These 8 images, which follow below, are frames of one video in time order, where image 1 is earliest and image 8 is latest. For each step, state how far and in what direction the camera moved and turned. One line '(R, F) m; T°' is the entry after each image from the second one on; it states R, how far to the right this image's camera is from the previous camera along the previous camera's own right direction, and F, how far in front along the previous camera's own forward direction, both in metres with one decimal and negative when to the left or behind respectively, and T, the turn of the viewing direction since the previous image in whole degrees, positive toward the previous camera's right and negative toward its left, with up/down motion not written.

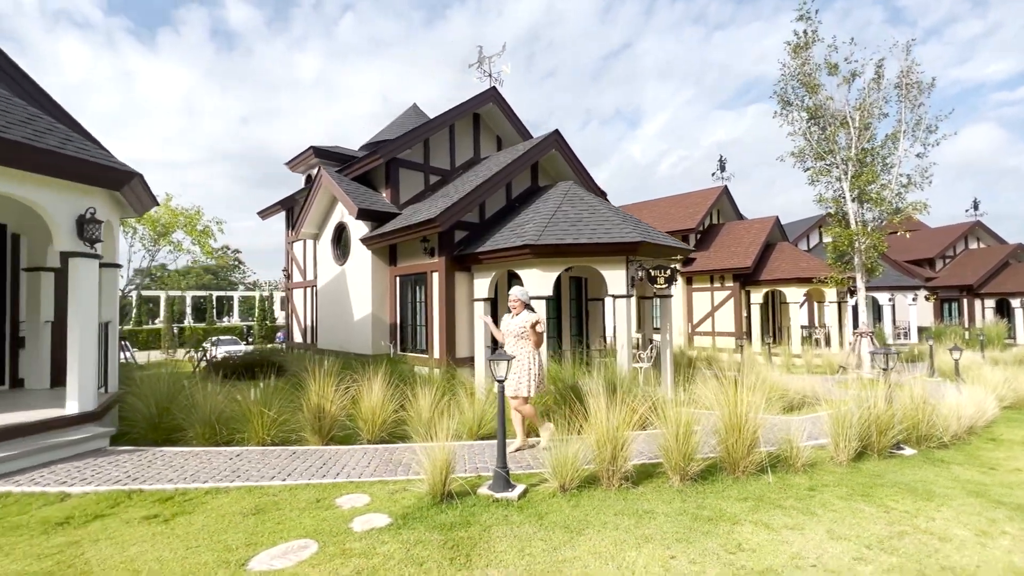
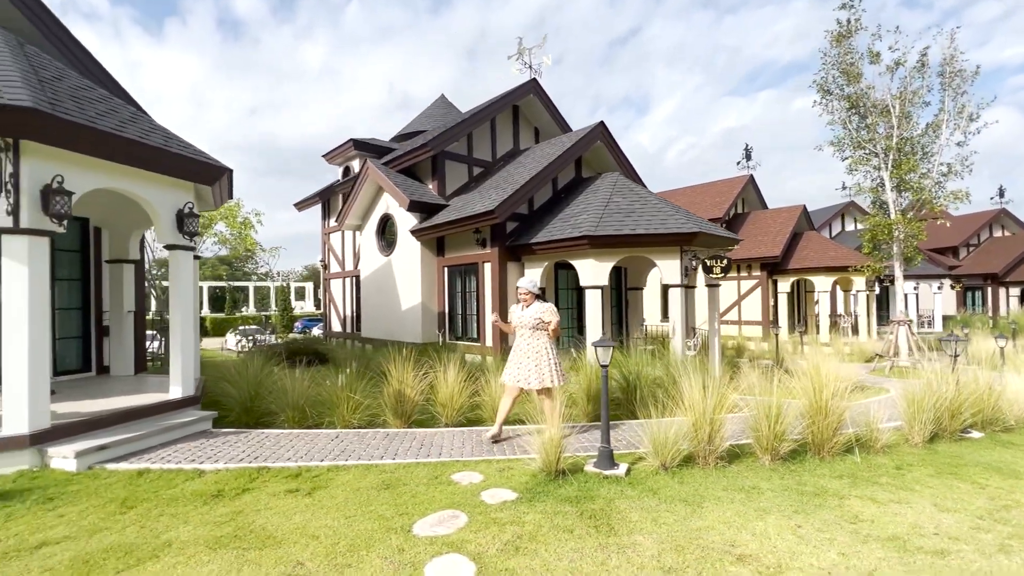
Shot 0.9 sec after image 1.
(-1.0, -0.3) m; -1°
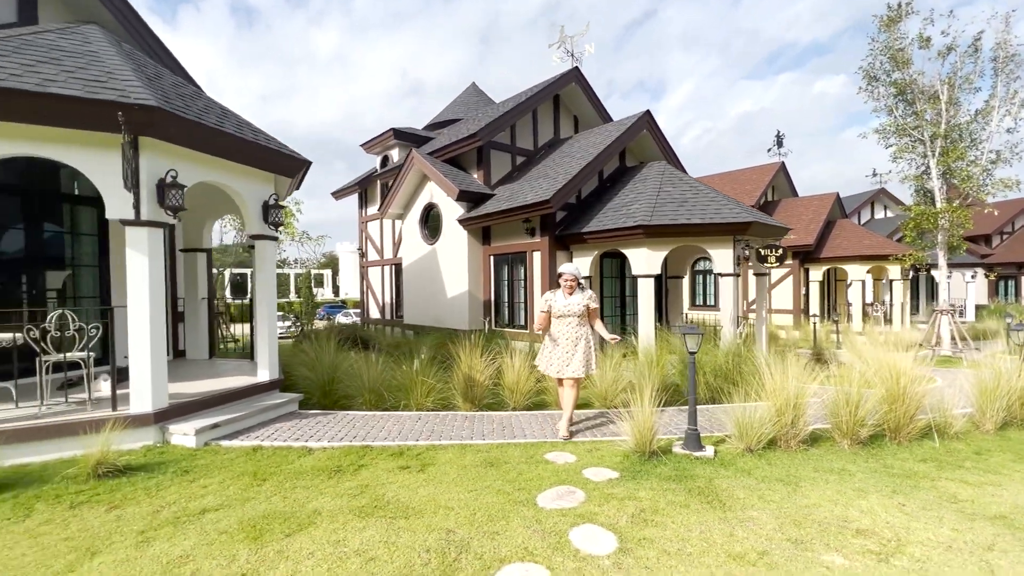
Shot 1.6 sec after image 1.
(-0.8, -0.2) m; -1°
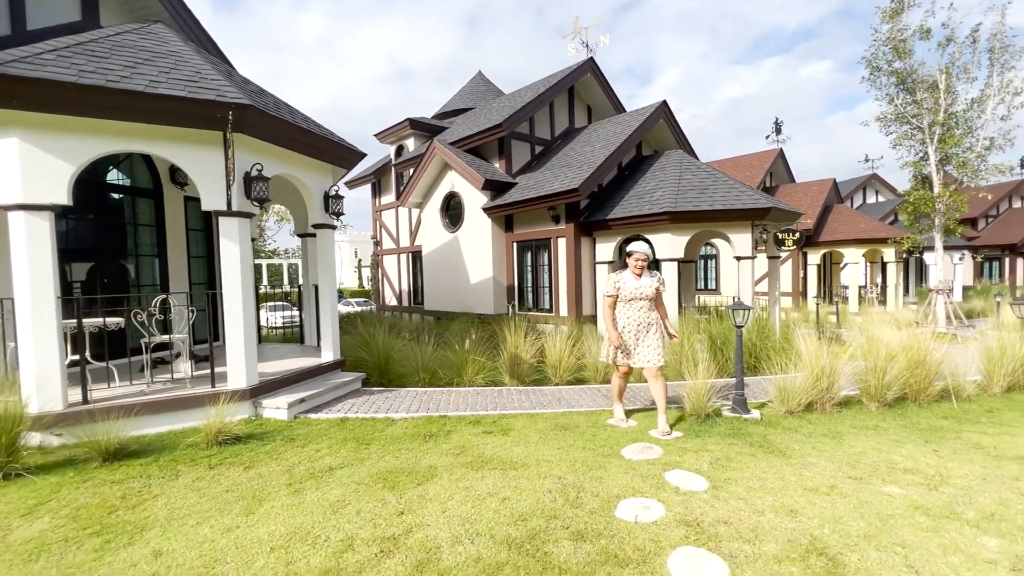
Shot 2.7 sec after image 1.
(-0.9, -0.5) m; +1°
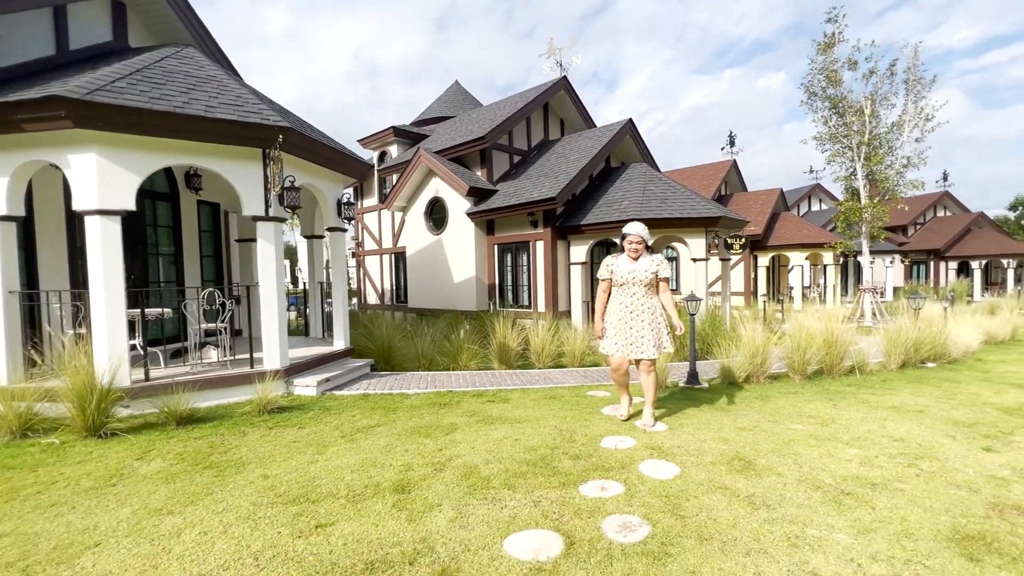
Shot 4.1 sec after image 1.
(-0.4, -1.1) m; +4°
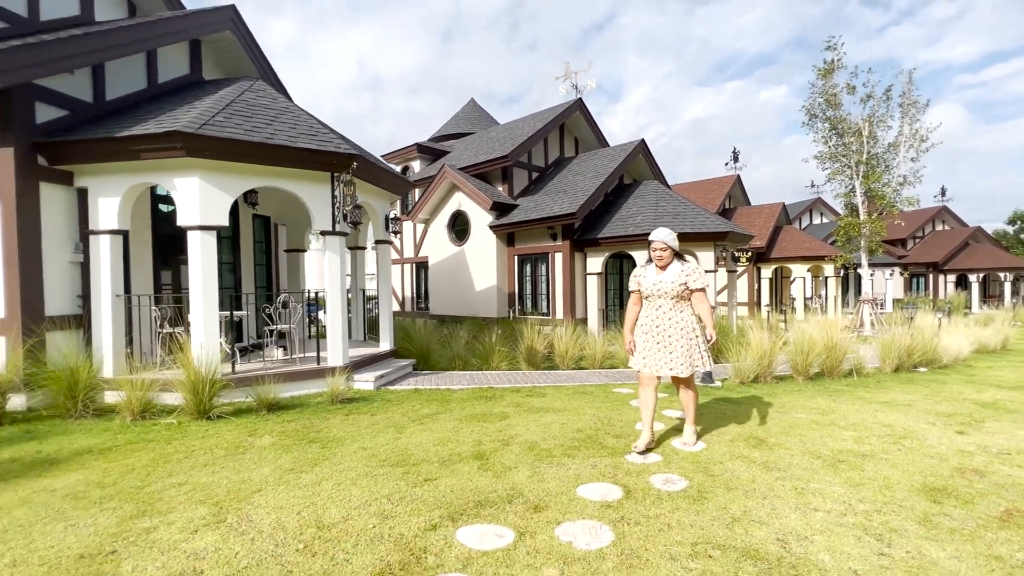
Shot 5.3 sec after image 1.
(-0.5, -0.8) m; 0°
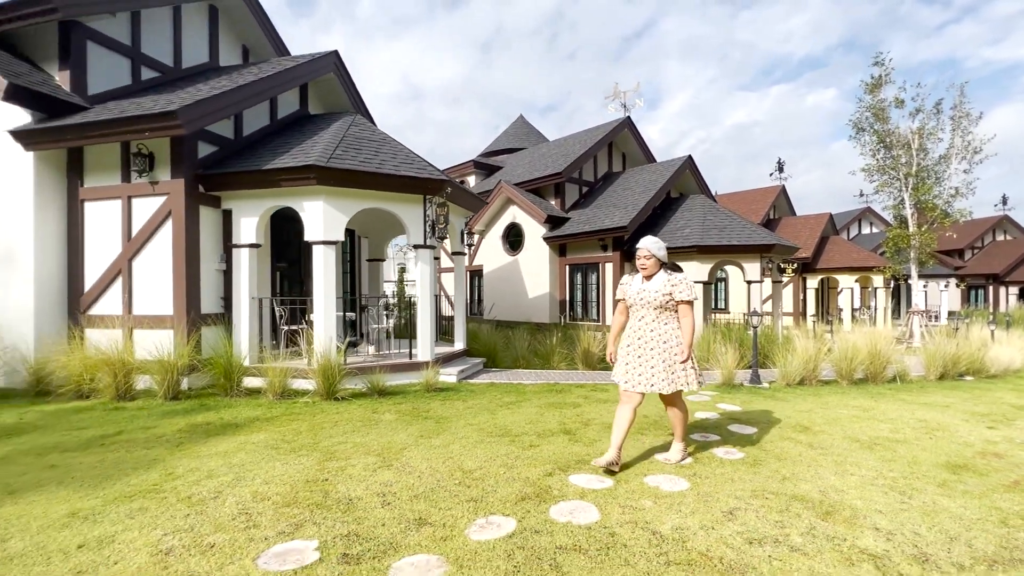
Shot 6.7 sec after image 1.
(-0.5, -1.0) m; -4°
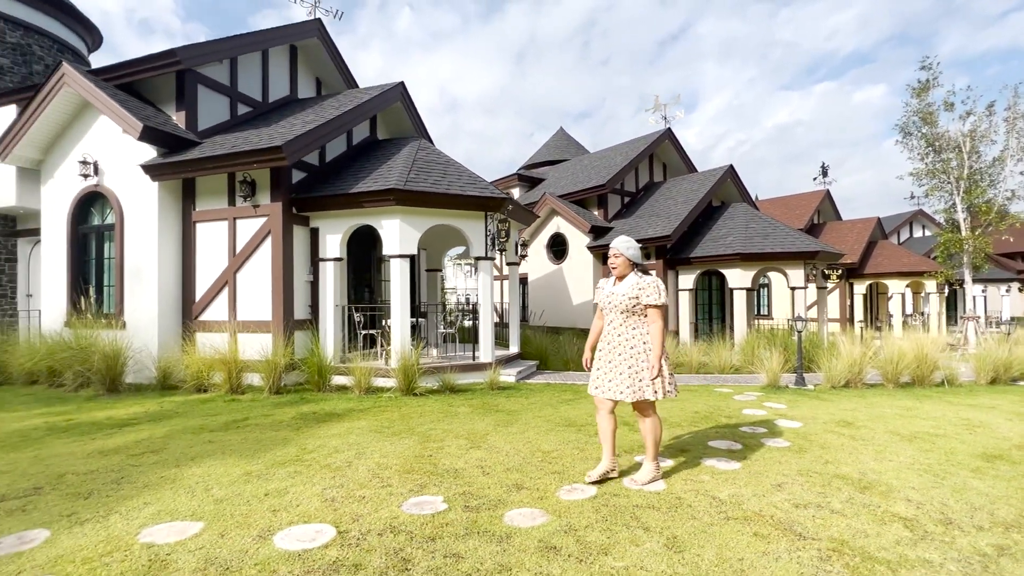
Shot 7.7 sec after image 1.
(-0.4, -0.8) m; -4°
